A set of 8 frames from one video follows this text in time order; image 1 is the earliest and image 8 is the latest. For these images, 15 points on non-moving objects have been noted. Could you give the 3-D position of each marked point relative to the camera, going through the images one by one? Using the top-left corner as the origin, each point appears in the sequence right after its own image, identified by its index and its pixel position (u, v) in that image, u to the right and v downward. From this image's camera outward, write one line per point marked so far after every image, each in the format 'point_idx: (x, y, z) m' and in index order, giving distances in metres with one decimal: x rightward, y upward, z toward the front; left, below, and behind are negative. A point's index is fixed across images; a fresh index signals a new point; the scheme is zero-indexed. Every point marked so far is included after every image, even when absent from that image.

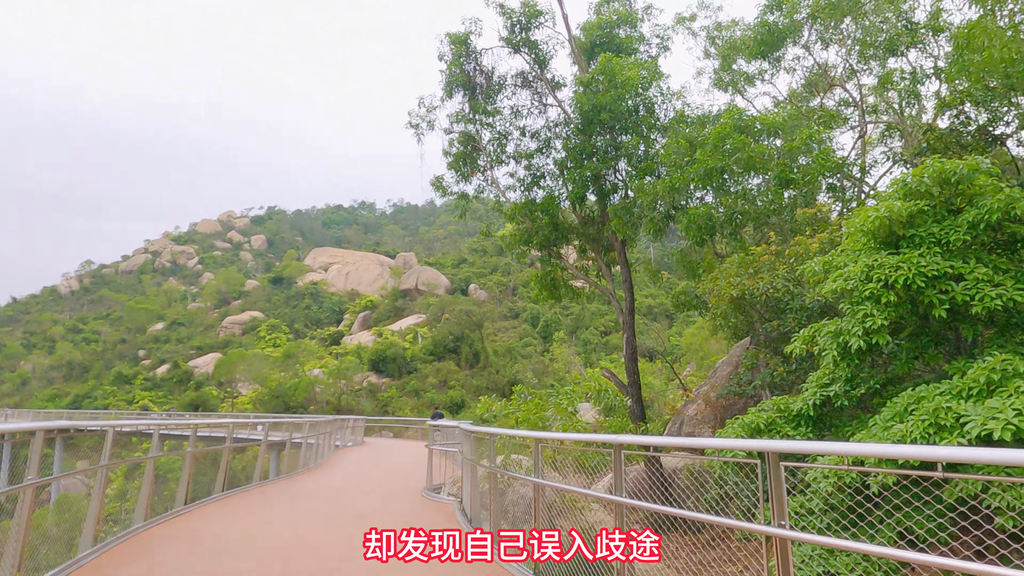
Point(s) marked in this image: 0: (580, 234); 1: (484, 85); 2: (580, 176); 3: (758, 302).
0: (+1.1, +0.9, +12.2) m
1: (-0.5, +3.4, +12.6) m
2: (+1.1, +1.7, +11.5) m
3: (+2.1, -0.1, +6.6) m
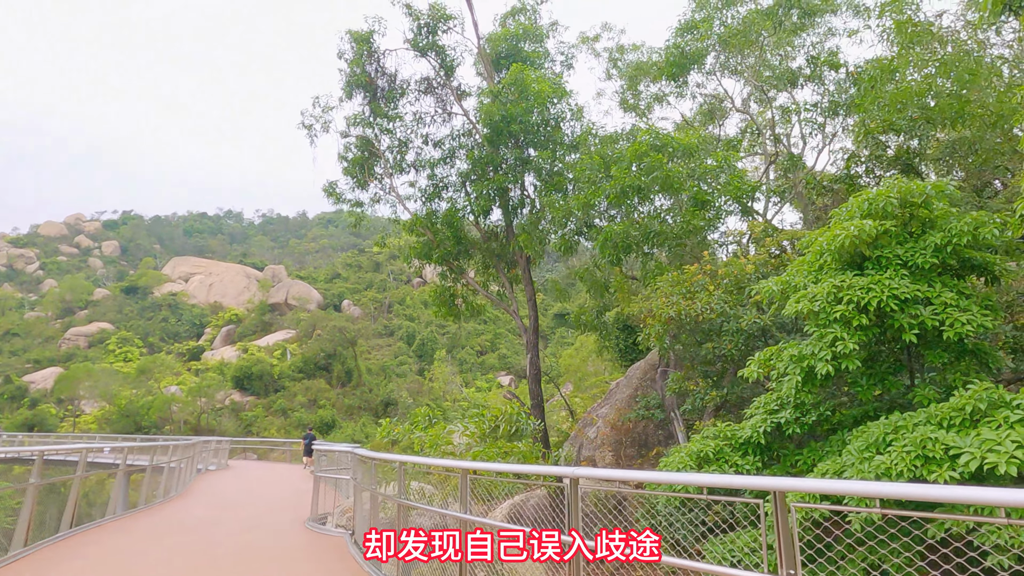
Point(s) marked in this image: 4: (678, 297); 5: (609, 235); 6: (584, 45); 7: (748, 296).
0: (-0.4, +0.6, +11.8) m
1: (-2.0, +3.1, +11.9) m
2: (-0.3, +1.5, +11.1) m
3: (+1.5, -0.3, +6.3) m
4: (+1.4, -0.1, +6.4) m
5: (+1.2, +0.6, +8.9) m
6: (+1.4, +4.6, +14.4) m
7: (+1.9, -0.1, +6.1) m
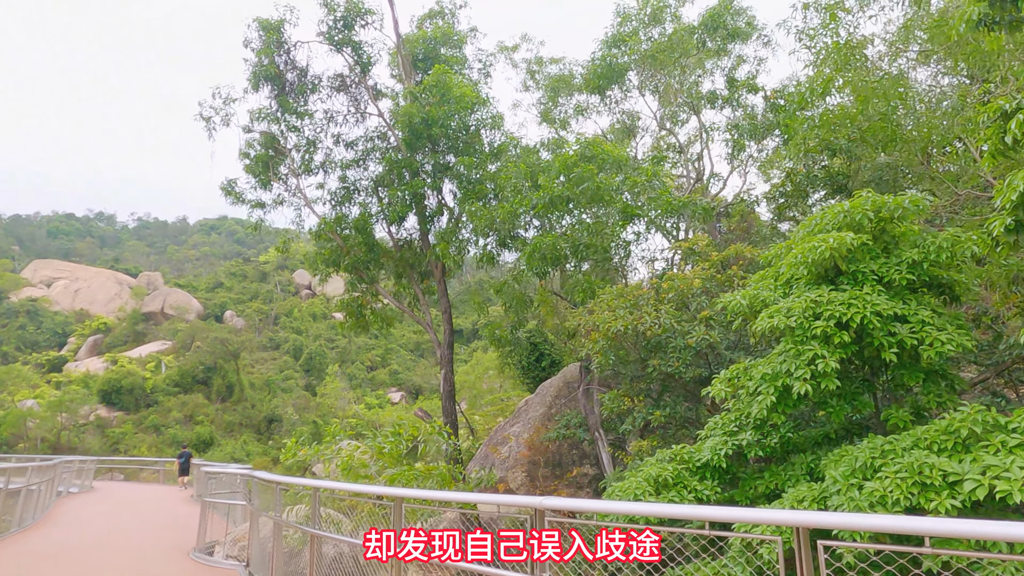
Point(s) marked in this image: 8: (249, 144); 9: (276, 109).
0: (-1.7, +0.4, +11.2) m
1: (-3.2, +3.0, +11.1) m
2: (-1.5, +1.3, +10.5) m
3: (+1.0, -0.4, +6.0) m
4: (+0.9, -0.2, +6.1) m
5: (+0.3, +0.5, +8.6) m
6: (-0.2, +4.4, +14.1) m
7: (+1.4, -0.2, +5.9) m
8: (-4.0, +2.2, +11.4) m
9: (-3.5, +2.6, +11.1) m
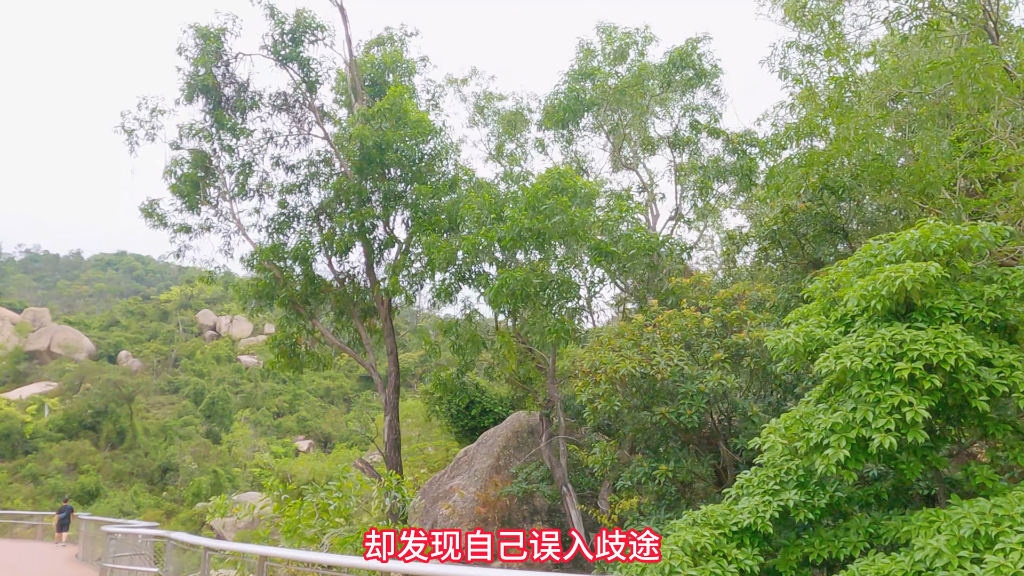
0: (-2.4, -0.1, +10.2) m
1: (-3.7, +2.6, +10.2) m
2: (-2.0, +0.8, +9.6) m
3: (+0.9, -0.7, +5.4) m
4: (+0.8, -0.5, +5.4) m
5: (-0.1, +0.1, +7.9) m
6: (-1.1, +3.6, +13.6) m
7: (+1.4, -0.5, +5.3) m
8: (-4.6, +1.7, +10.3) m
9: (-4.0, +2.2, +10.1) m
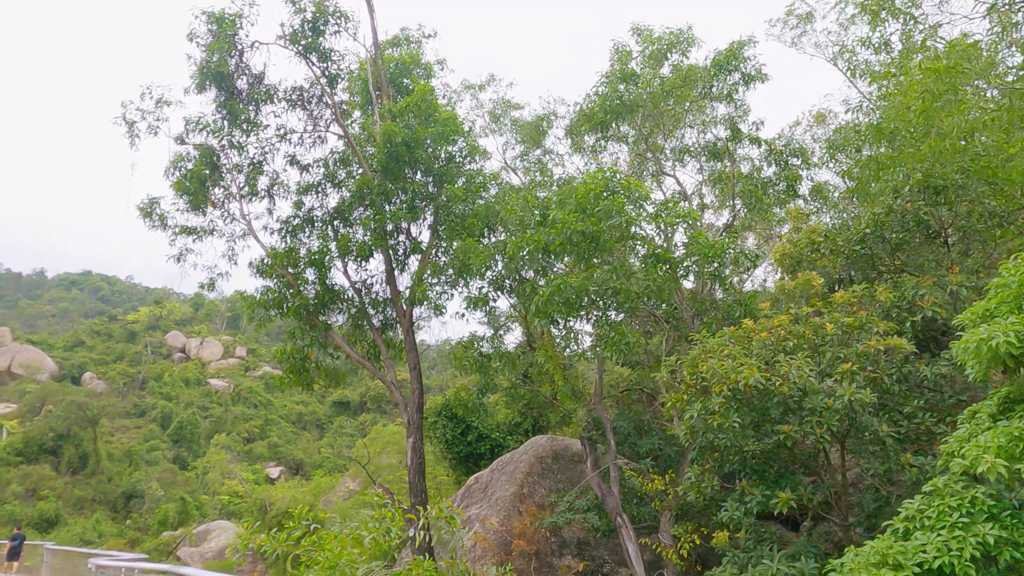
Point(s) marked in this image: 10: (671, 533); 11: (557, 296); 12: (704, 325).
0: (-2.0, -0.2, +9.4) m
1: (-3.3, +2.5, +9.4) m
2: (-1.6, +0.7, +8.9) m
3: (+1.4, -0.7, +4.7) m
4: (+1.4, -0.5, +4.7) m
5: (+0.4, 0.0, +7.2) m
6: (-0.8, +3.4, +13.0) m
7: (+1.9, -0.5, +4.6) m
8: (-4.2, +1.6, +9.5) m
9: (-3.6, +2.1, +9.3) m
10: (+1.4, -2.2, +6.7) m
11: (+0.4, -0.1, +7.1) m
12: (+1.9, -0.4, +7.5) m
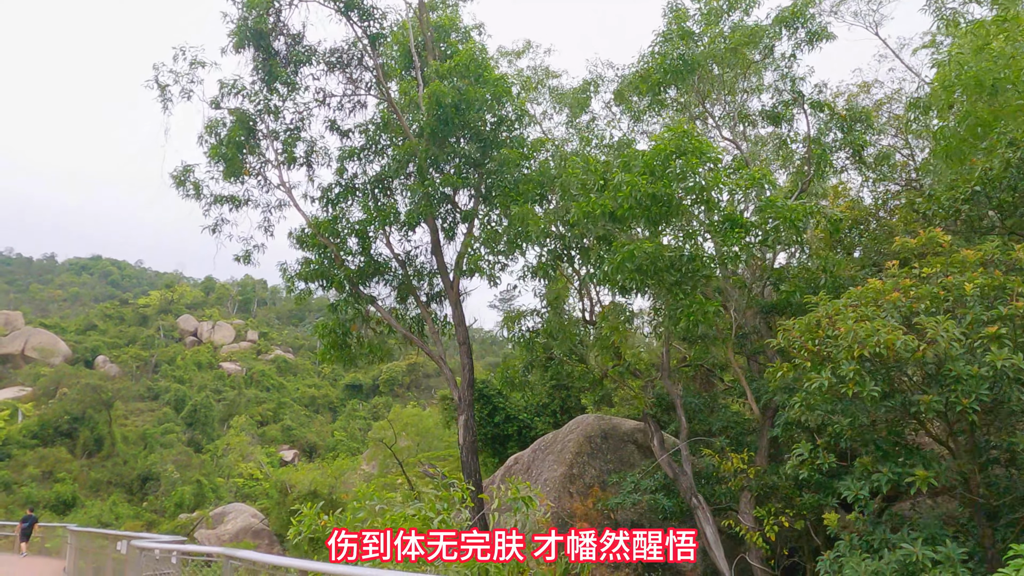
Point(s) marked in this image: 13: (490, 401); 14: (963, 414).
0: (-1.4, +0.1, +9.0) m
1: (-2.7, +2.8, +9.0) m
2: (-1.0, +1.0, +8.4) m
3: (+2.0, -0.5, +4.2) m
4: (+1.9, -0.2, +4.3) m
5: (+1.0, +0.3, +6.7) m
6: (-0.1, +3.8, +12.5) m
7: (+2.5, -0.2, +4.2) m
8: (-3.6, +2.0, +9.1) m
9: (-3.0, +2.4, +8.9) m
10: (+2.0, -1.9, +6.3) m
11: (+1.0, +0.2, +6.7) m
12: (+2.5, -0.1, +7.0) m
13: (-0.5, -2.6, +17.4) m
14: (+2.4, -0.7, +4.0) m
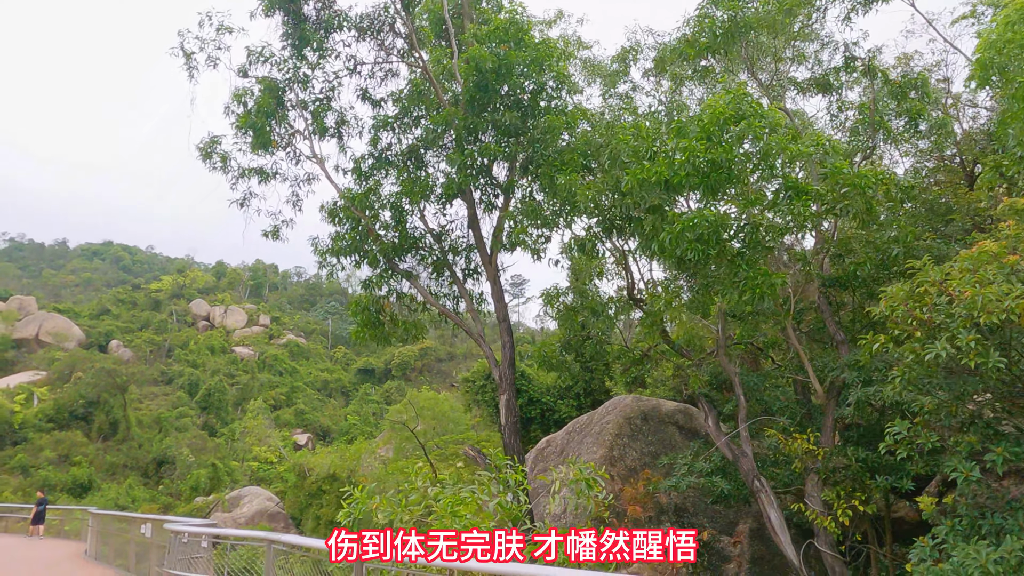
0: (-0.9, +0.4, +8.6) m
1: (-2.3, +3.1, +8.6) m
2: (-0.5, +1.3, +8.1) m
3: (+2.4, -0.3, +3.9) m
4: (+2.3, 0.0, +3.9) m
5: (+1.4, +0.5, +6.4) m
6: (+0.4, +4.1, +12.0) m
7: (+2.9, 0.0, +3.8) m
8: (-3.1, +2.2, +8.7) m
9: (-2.5, +2.7, +8.5) m
10: (+2.4, -1.6, +5.9) m
11: (+1.5, +0.5, +6.3) m
12: (+3.0, +0.2, +6.6) m
13: (+0.1, -2.1, +17.1) m
14: (+2.8, -0.5, +3.7) m
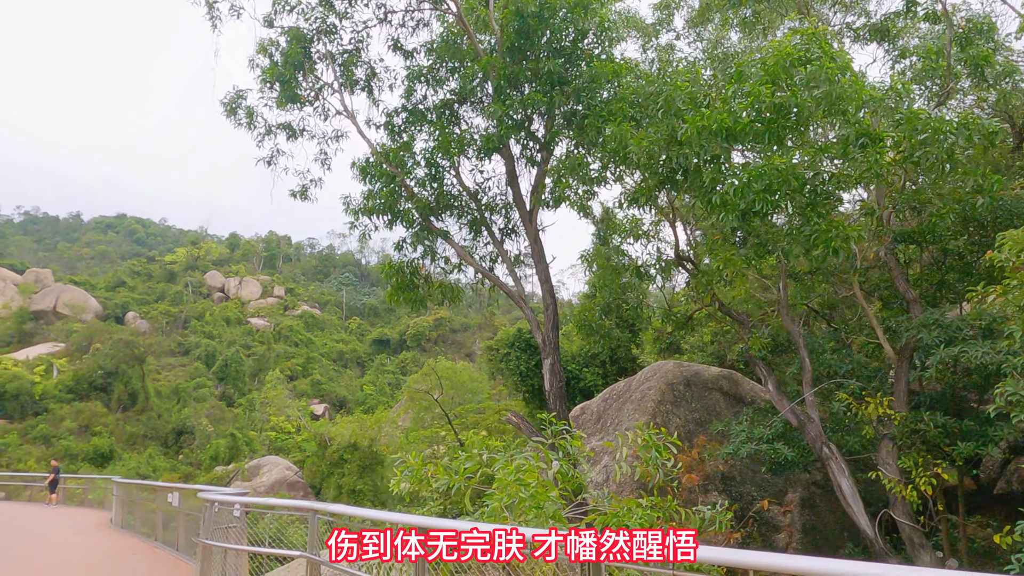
0: (-0.5, +0.8, +8.2) m
1: (-1.8, +3.5, +8.1) m
2: (-0.1, +1.7, +7.6) m
3: (+2.8, 0.0, +3.4) m
4: (+2.7, +0.2, +3.5) m
5: (+1.9, +0.9, +5.9) m
6: (+0.8, +4.7, +11.5) m
7: (+3.3, +0.2, +3.4) m
8: (-2.7, +2.7, +8.3) m
9: (-2.1, +3.1, +8.1) m
10: (+2.8, -1.3, +5.6) m
11: (+1.9, +0.8, +5.9) m
12: (+3.4, +0.6, +6.2) m
13: (+0.7, -1.4, +16.8) m
14: (+3.1, -0.2, +3.3) m
